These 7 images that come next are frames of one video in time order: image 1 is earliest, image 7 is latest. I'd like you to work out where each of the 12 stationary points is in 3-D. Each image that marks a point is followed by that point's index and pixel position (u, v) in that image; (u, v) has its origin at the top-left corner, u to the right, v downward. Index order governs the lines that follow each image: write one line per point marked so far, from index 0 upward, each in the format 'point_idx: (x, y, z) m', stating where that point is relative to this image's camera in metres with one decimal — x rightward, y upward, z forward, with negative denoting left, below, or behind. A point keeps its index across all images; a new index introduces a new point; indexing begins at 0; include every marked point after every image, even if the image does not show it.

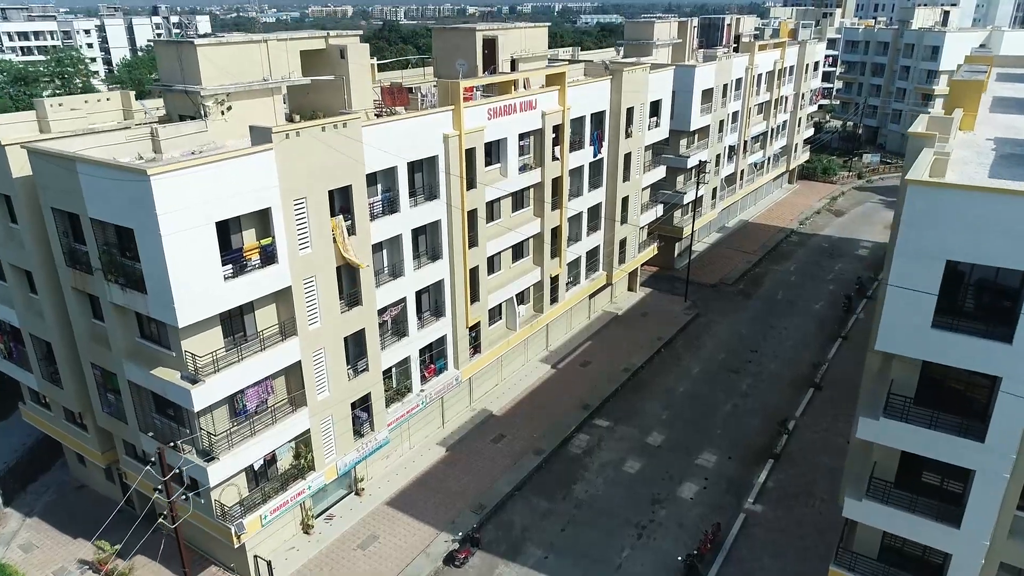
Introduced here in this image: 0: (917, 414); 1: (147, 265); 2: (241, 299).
0: (+9.2, -2.8, +16.2) m
1: (-8.7, +0.5, +17.1) m
2: (-7.0, -0.3, +18.6) m
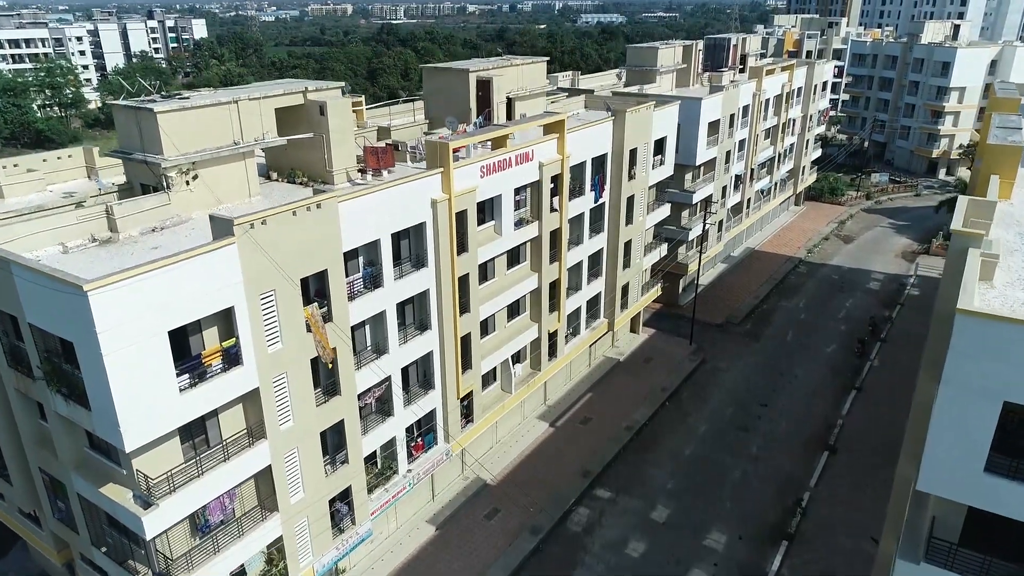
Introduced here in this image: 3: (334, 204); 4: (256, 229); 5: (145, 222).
0: (+9.0, -5.4, +14.2) m
1: (-8.9, -2.0, +15.1) m
2: (-7.2, -2.8, +16.6) m
3: (-4.7, +2.2, +19.1) m
4: (-6.0, +1.4, +16.9) m
5: (-10.2, +1.8, +19.9) m
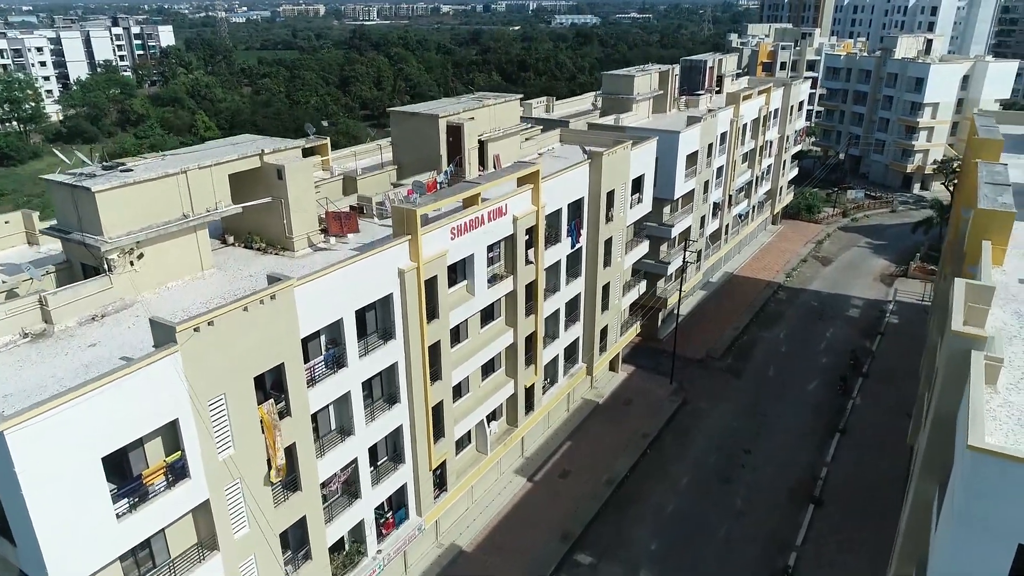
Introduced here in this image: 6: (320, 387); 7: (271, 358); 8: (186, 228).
0: (+8.5, -7.5, +13.2) m
1: (-9.4, -4.4, +13.5) m
2: (-7.8, -5.2, +15.1) m
3: (-5.4, -0.1, +17.6) m
4: (-6.7, -0.9, +15.4) m
5: (-10.9, -0.5, +18.2) m
6: (-5.3, -2.7, +19.8) m
7: (-5.8, -1.7, +17.4) m
8: (-9.0, +1.7, +19.8) m
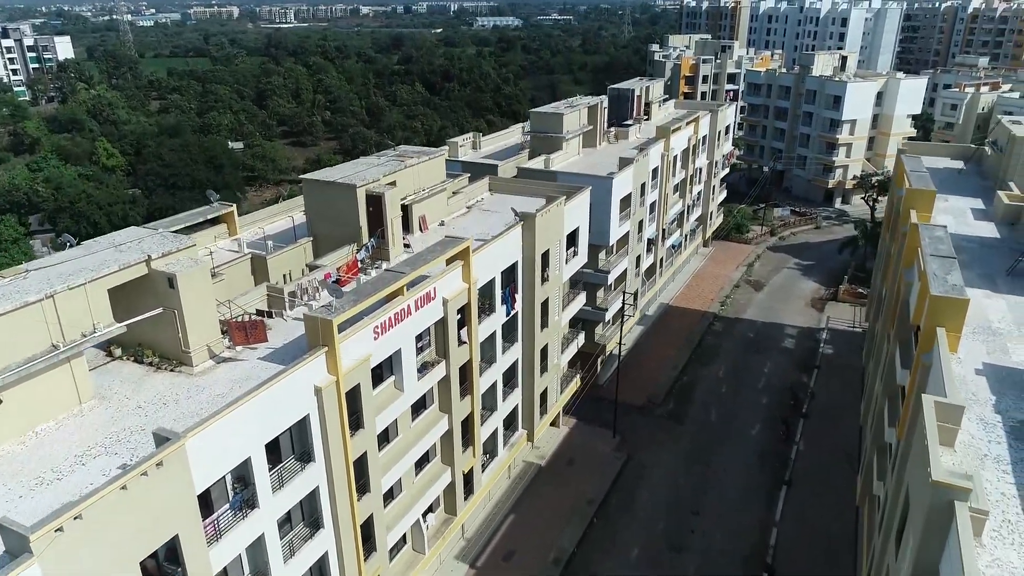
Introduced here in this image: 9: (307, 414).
0: (+7.7, -10.2, +11.8) m
1: (-10.3, -7.8, +10.5) m
2: (-8.8, -8.5, +12.2) m
3: (-6.8, -3.4, +14.9) m
4: (-7.8, -4.2, +12.6) m
5: (-12.3, -4.0, +15.0) m
6: (-6.8, -6.0, +17.1) m
7: (-7.2, -4.9, +14.6) m
8: (-10.7, -1.7, +16.8) m
9: (-5.5, -3.3, +19.1) m
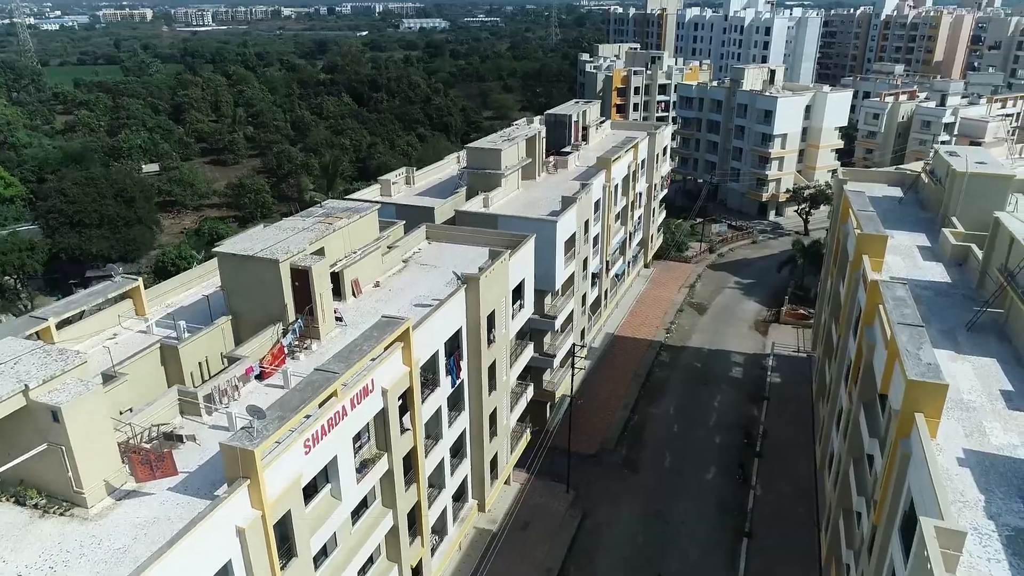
0: (+7.5, -12.6, +10.3) m
1: (-10.3, -10.8, +7.4) m
2: (-9.0, -11.5, +9.2) m
3: (-7.5, -6.2, +12.1) m
4: (-8.2, -7.2, +9.7) m
5: (-12.9, -7.1, +11.7) m
6: (-7.5, -8.9, +14.3) m
7: (-7.7, -7.8, +11.8) m
8: (-11.5, -4.8, +13.6) m
9: (-6.5, -6.2, +16.3) m
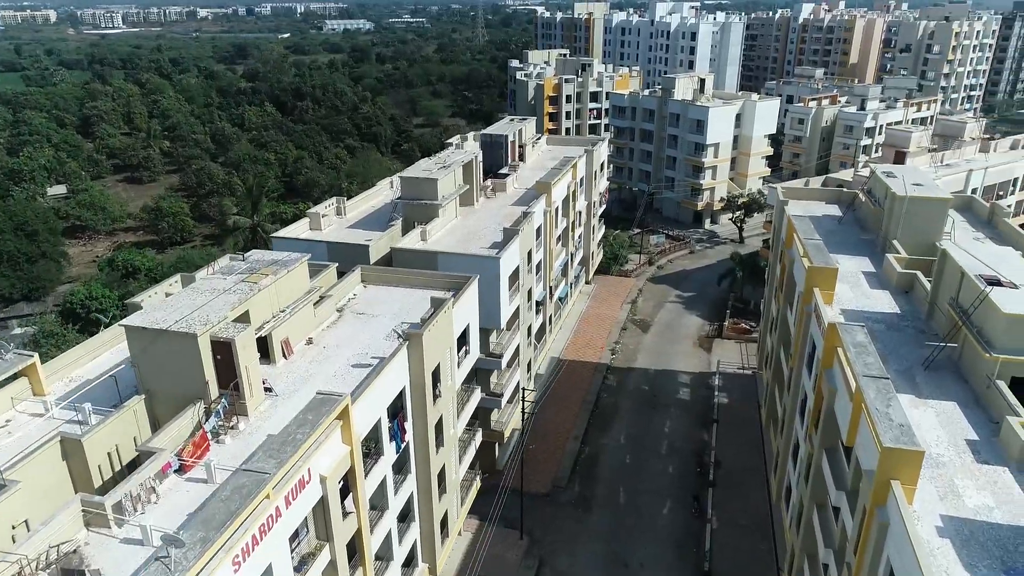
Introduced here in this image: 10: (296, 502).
0: (+7.6, -14.3, +9.2) m
1: (-10.0, -13.1, +4.7) m
2: (-8.8, -13.8, +6.6) m
3: (-7.8, -8.5, +9.6) m
4: (-8.3, -9.4, +7.2) m
5: (-13.1, -9.6, +8.8) m
6: (-7.9, -11.1, +11.8) m
7: (-7.9, -10.1, +9.3) m
8: (-12.0, -7.2, +10.7) m
9: (-7.2, -8.4, +13.9) m
10: (-5.6, -5.6, +18.6) m
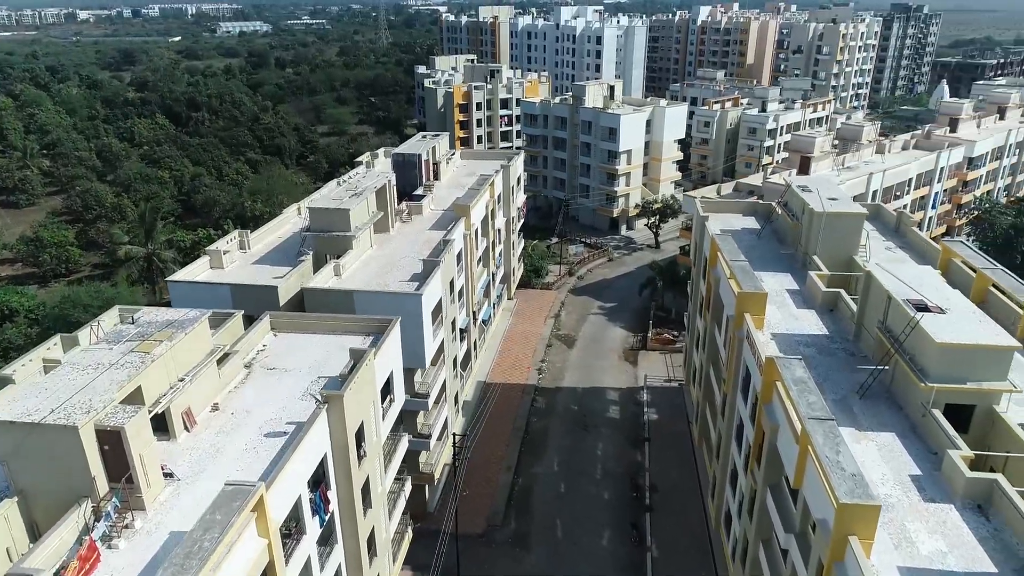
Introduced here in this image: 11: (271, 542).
0: (+7.7, -15.5, +8.4) m
1: (-9.3, -15.3, +1.8) m
2: (-8.2, -15.8, +3.9) m
3: (-7.9, -10.5, +7.0) m
4: (-8.0, -11.5, +4.5) m
5: (-13.0, -11.9, +5.5) m
6: (-8.1, -13.1, +9.2) m
7: (-7.9, -12.1, +6.7) m
8: (-12.2, -9.4, +7.6) m
9: (-7.7, -10.4, +11.4) m
10: (-6.9, -7.6, +16.2) m
11: (-6.4, -6.7, +19.0) m
